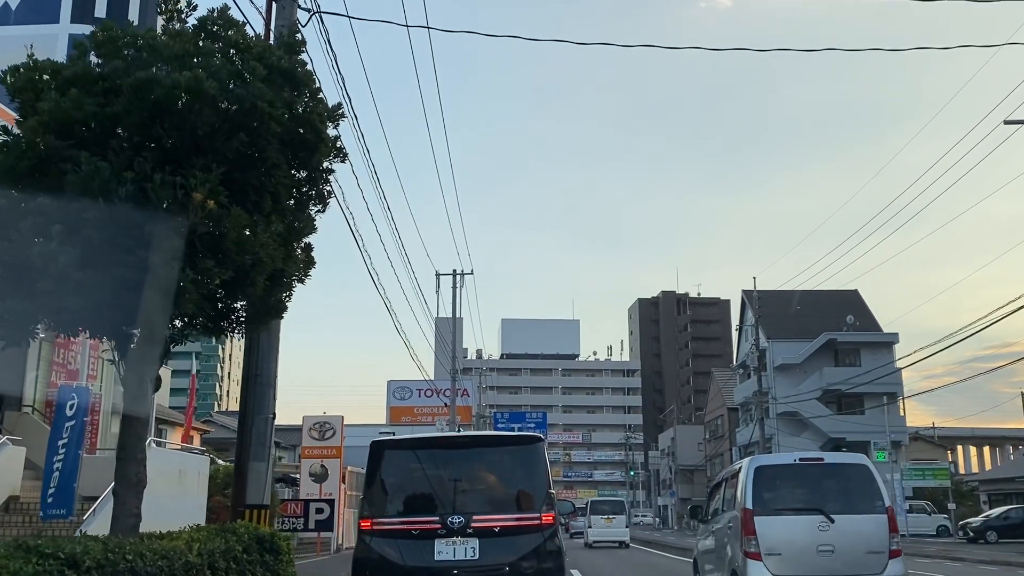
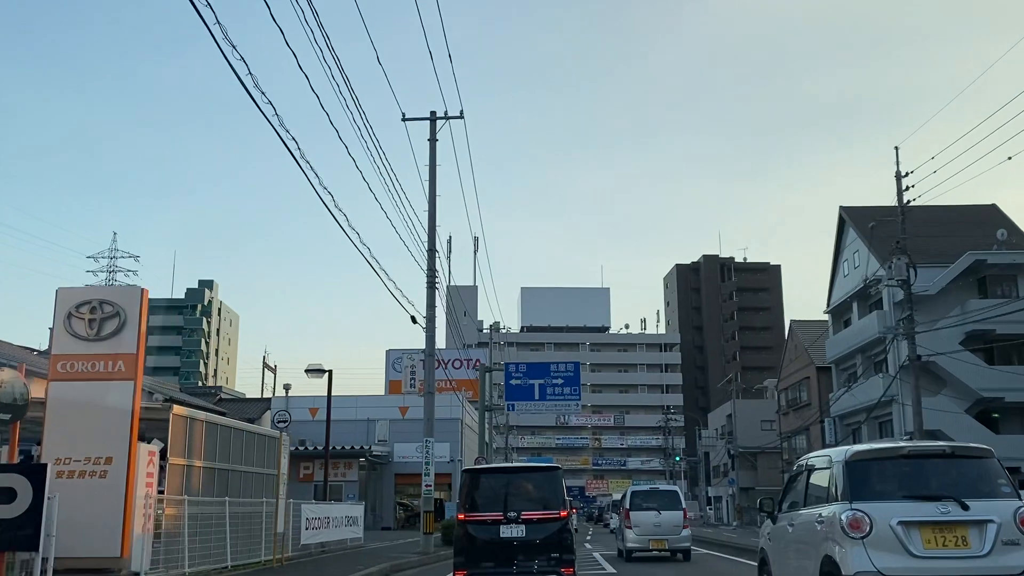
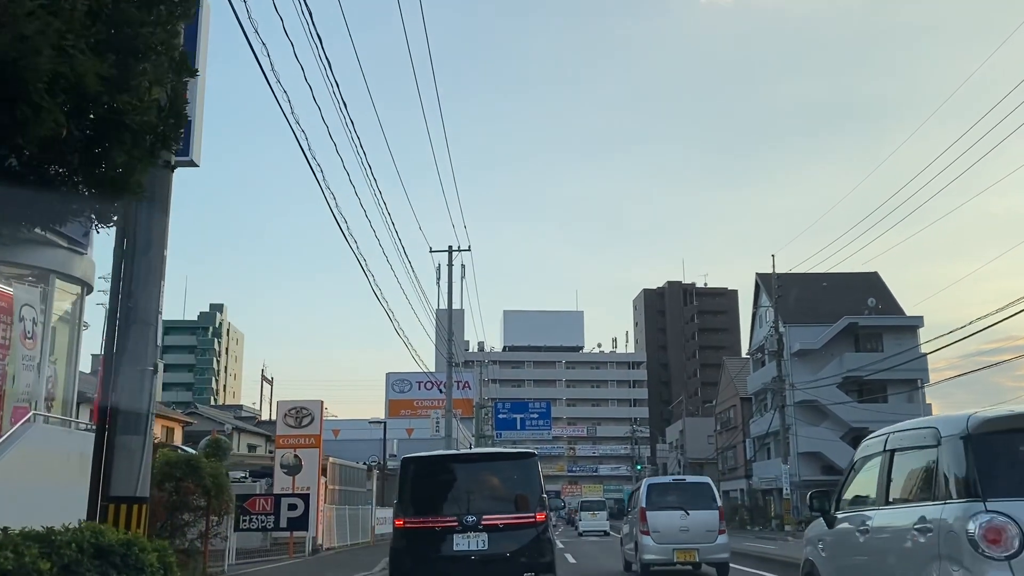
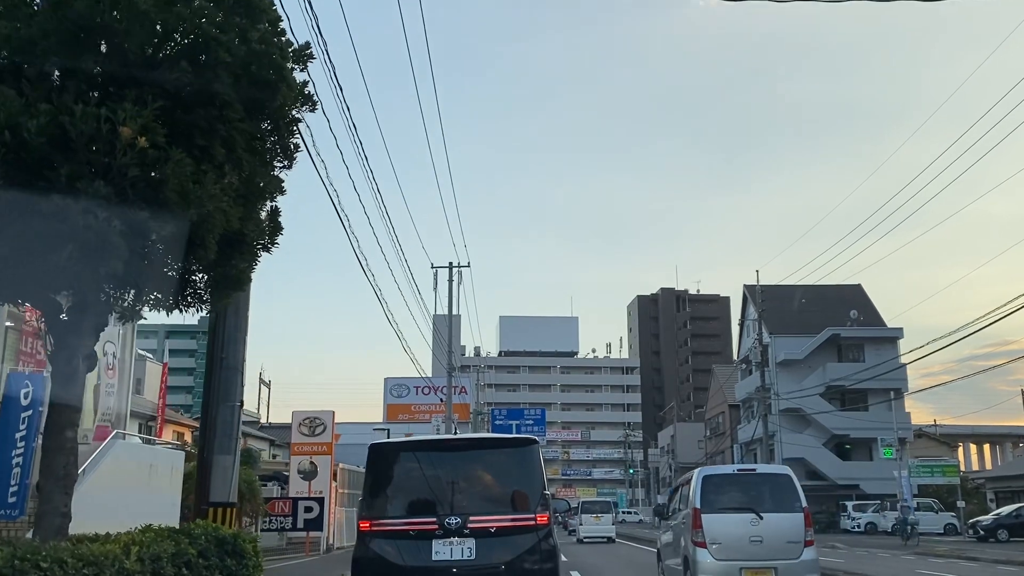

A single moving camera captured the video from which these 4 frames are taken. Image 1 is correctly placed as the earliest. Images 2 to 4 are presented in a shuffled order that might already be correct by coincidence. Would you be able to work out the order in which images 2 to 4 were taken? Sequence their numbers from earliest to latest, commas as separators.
4, 3, 2
